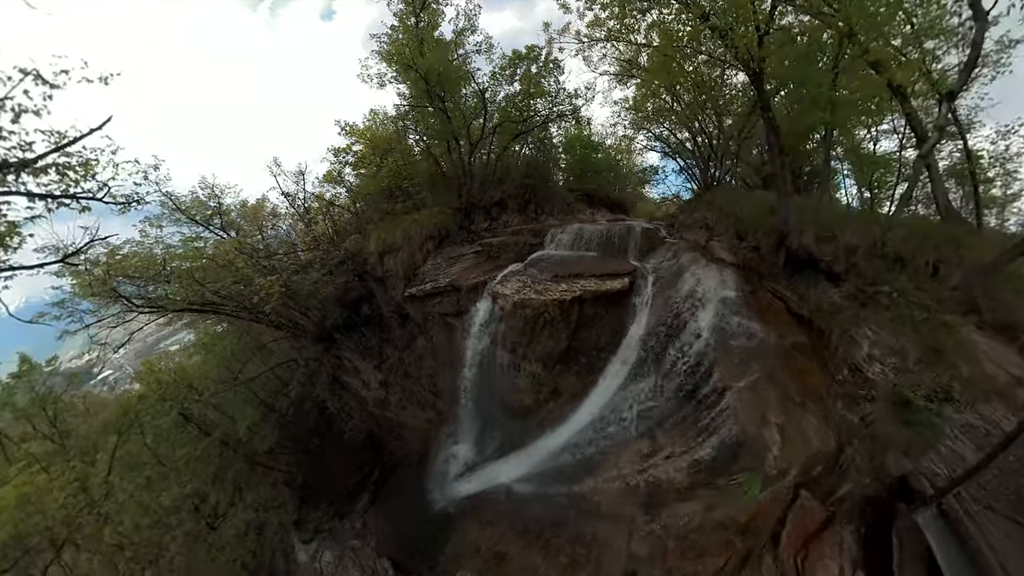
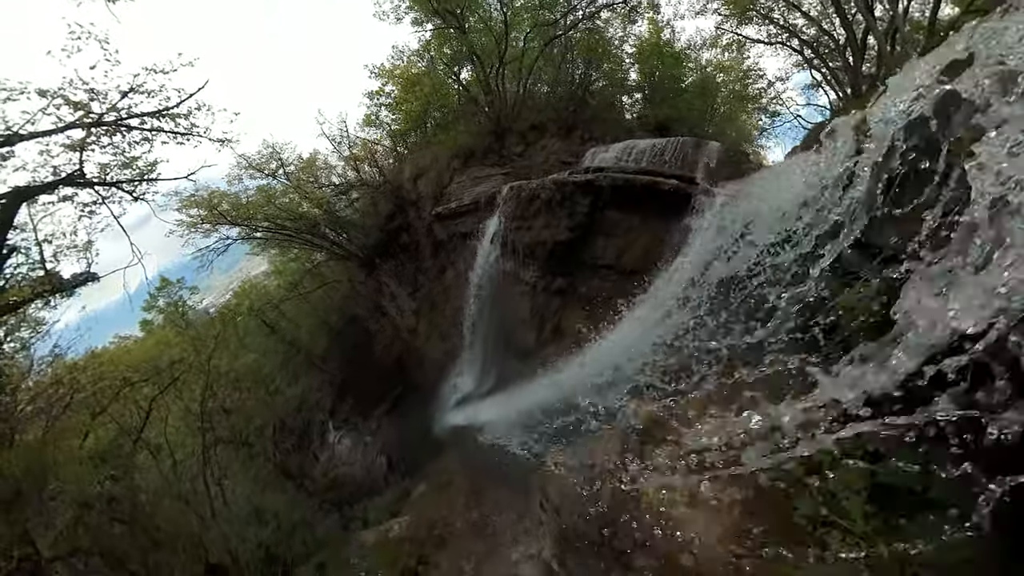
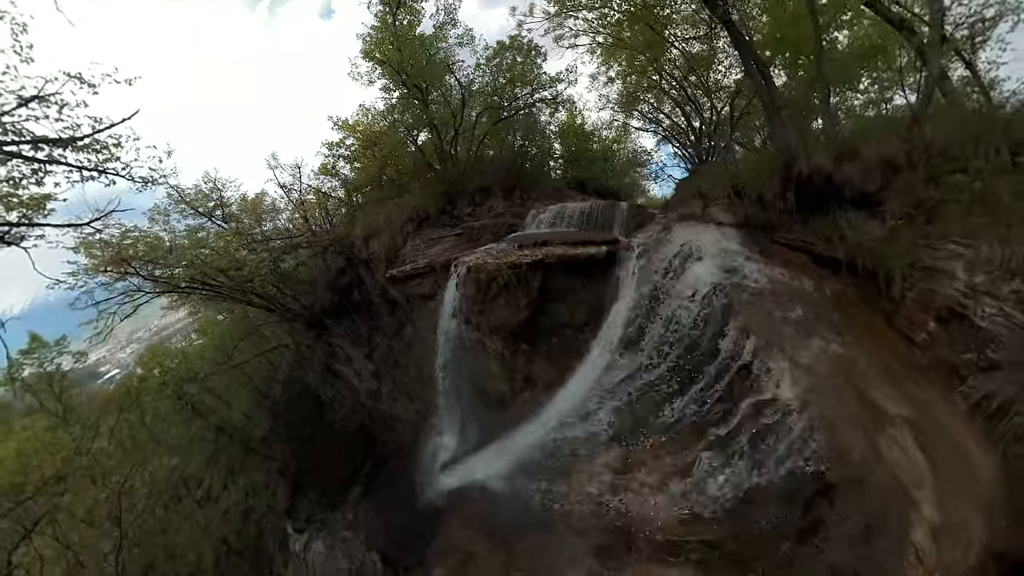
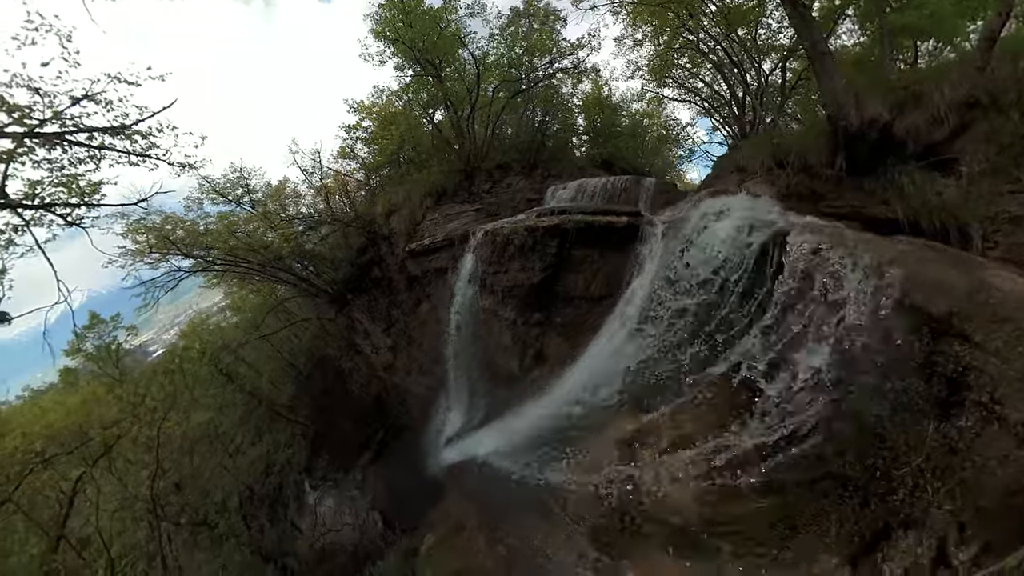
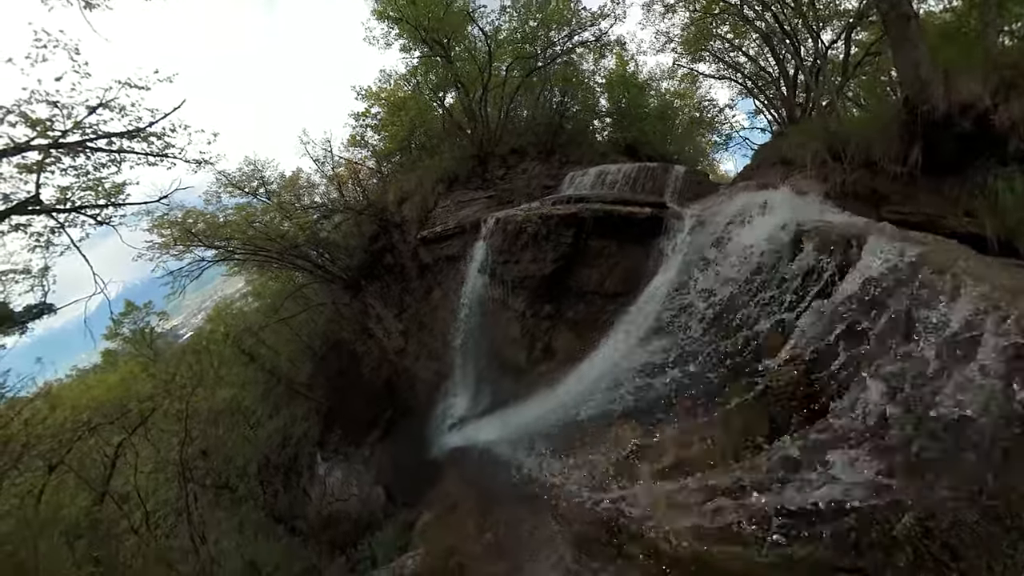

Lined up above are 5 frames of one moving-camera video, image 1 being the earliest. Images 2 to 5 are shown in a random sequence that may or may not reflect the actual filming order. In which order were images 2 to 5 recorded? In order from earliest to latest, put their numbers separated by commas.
3, 4, 5, 2
